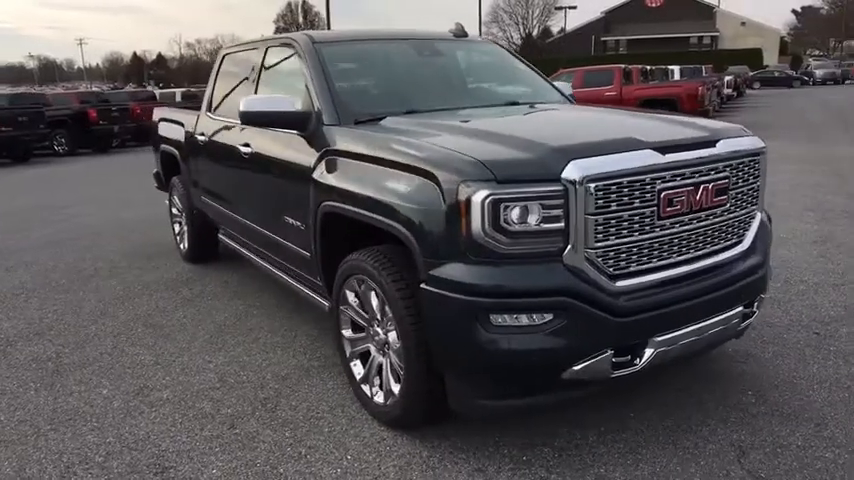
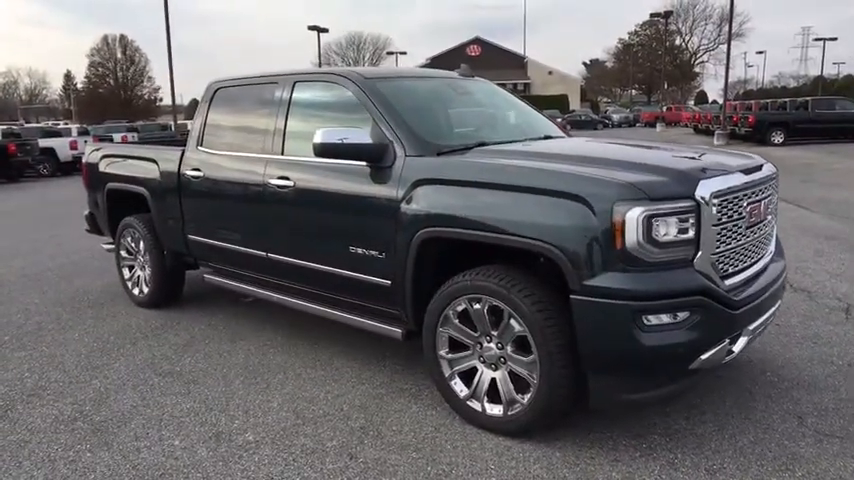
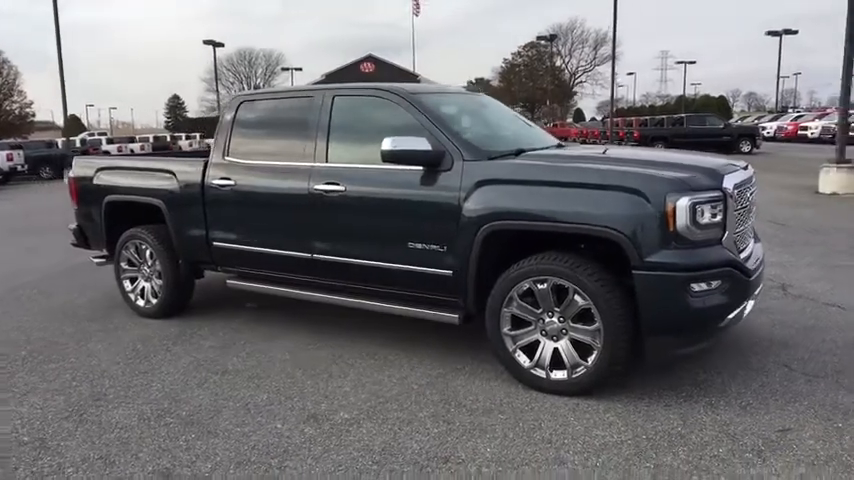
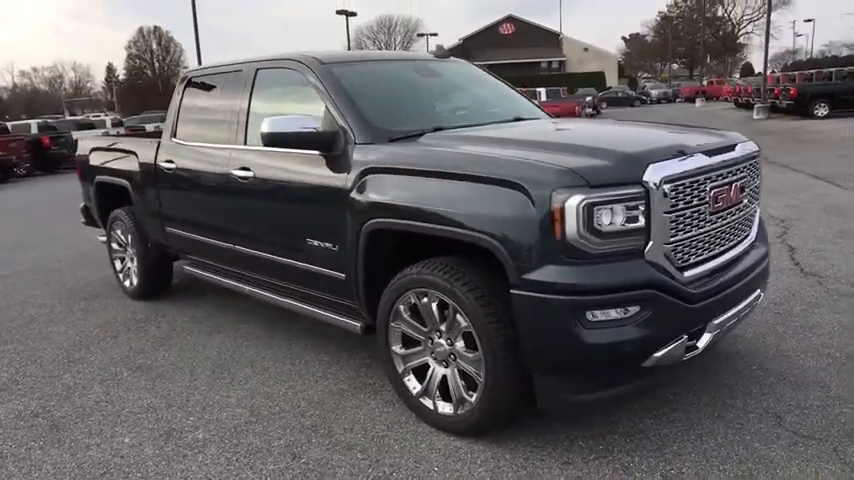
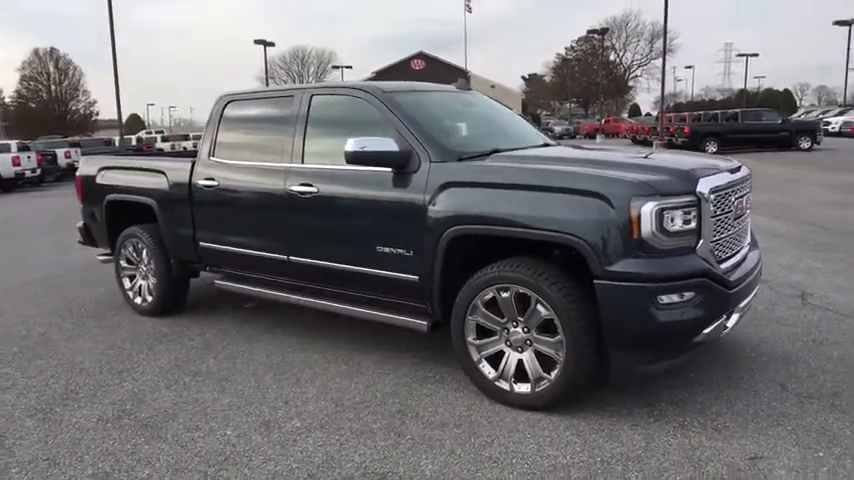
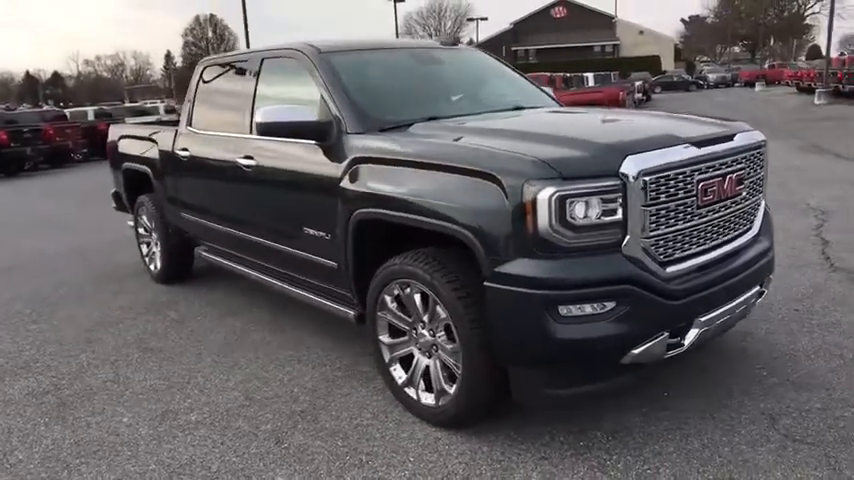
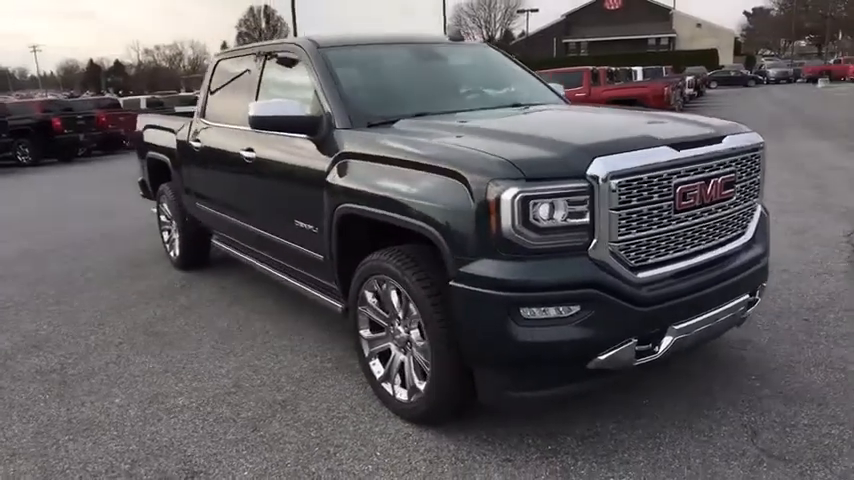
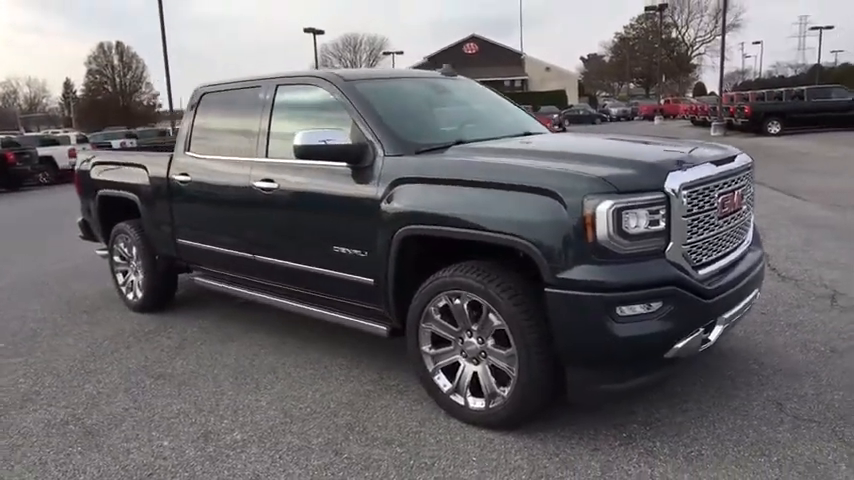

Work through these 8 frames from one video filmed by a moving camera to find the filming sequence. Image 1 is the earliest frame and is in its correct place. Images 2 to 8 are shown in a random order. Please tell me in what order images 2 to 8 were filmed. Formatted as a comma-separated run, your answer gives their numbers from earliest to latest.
7, 6, 4, 8, 2, 5, 3
